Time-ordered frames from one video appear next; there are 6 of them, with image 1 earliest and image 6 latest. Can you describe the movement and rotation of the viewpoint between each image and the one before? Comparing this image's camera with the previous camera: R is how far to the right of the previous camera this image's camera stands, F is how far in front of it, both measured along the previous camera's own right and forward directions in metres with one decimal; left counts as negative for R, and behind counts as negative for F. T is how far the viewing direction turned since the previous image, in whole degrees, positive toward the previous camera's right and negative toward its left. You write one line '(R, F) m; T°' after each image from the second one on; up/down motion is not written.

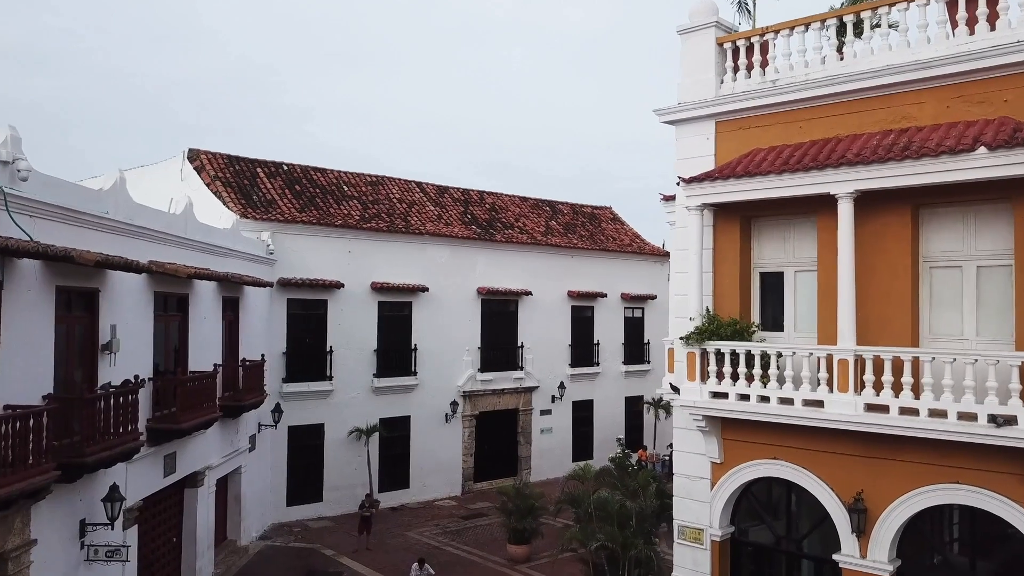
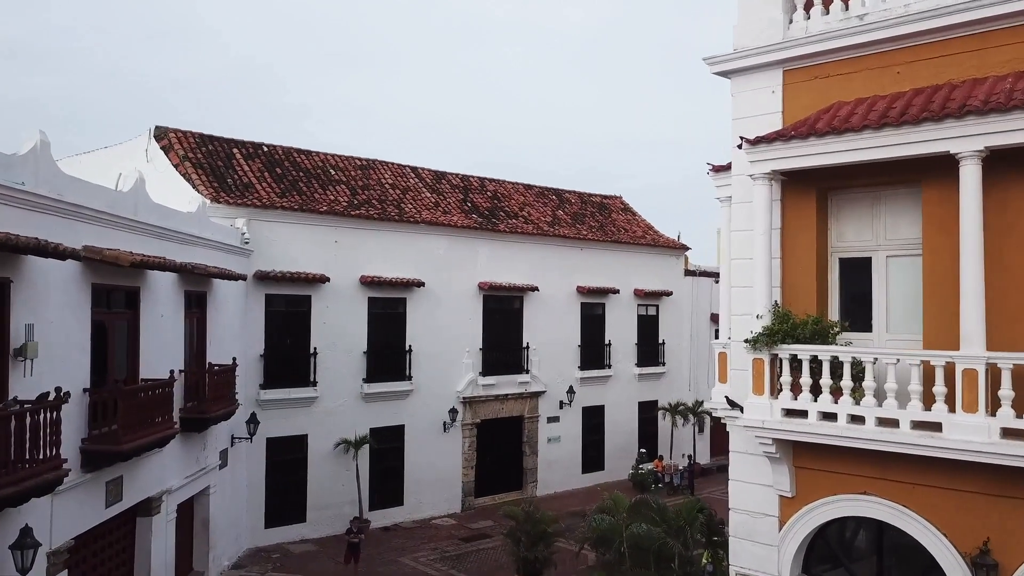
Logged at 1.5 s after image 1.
(-0.2, +1.8) m; 0°
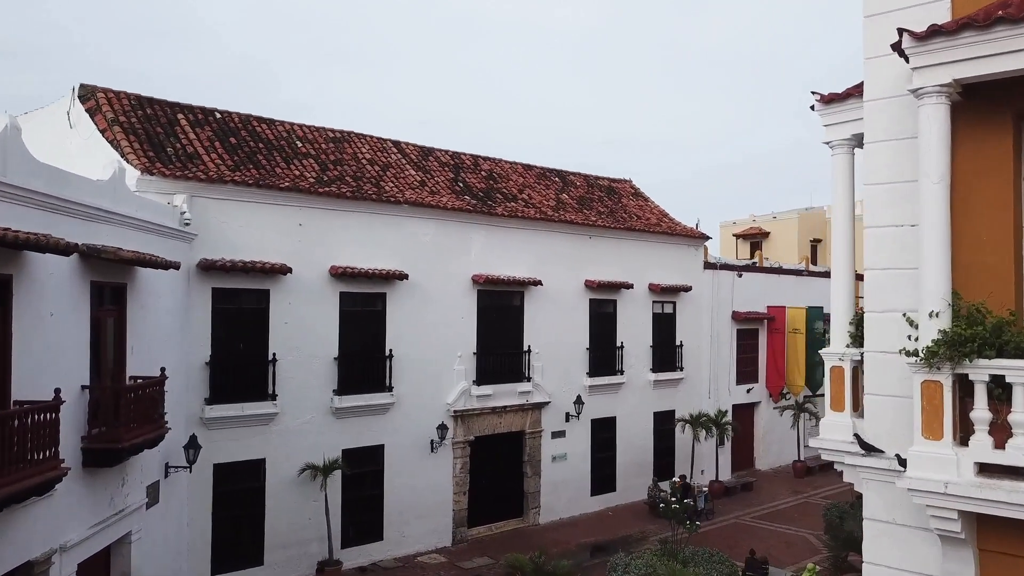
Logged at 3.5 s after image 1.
(-0.2, +2.6) m; +1°
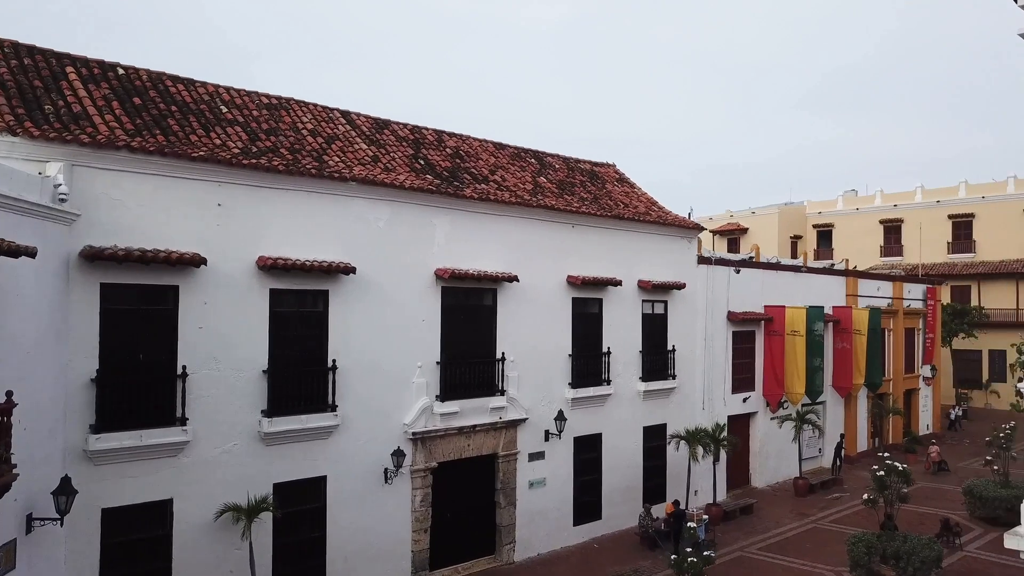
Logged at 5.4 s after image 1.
(-0.1, +2.4) m; +3°
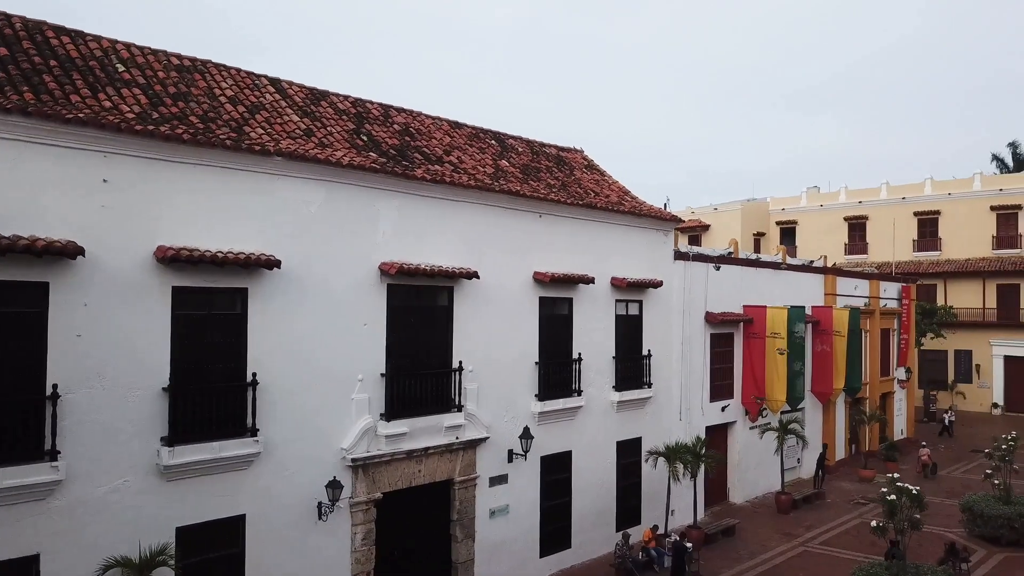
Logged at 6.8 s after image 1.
(-0.1, +1.9) m; +4°
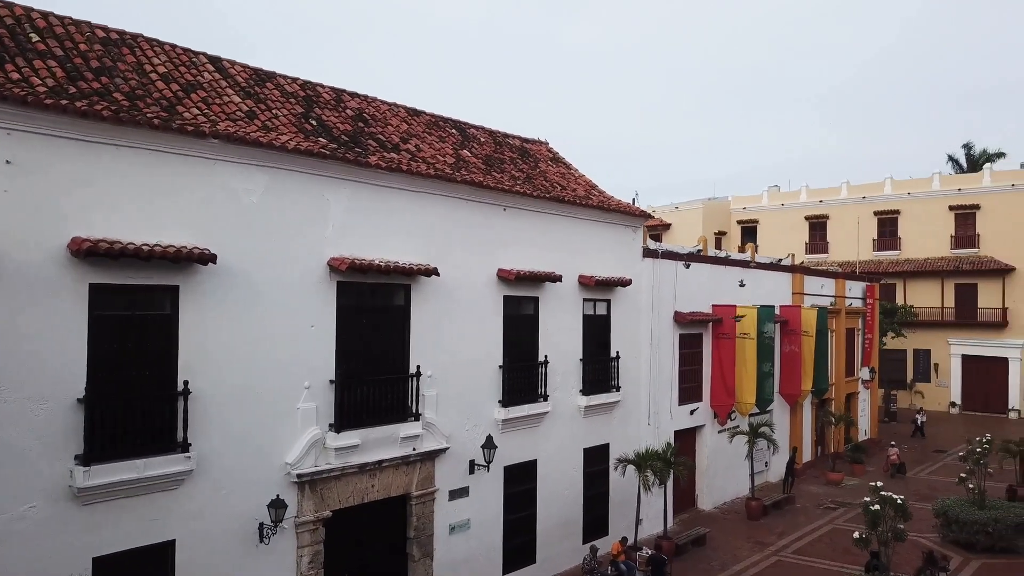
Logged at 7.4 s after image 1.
(0.0, +0.8) m; +3°
